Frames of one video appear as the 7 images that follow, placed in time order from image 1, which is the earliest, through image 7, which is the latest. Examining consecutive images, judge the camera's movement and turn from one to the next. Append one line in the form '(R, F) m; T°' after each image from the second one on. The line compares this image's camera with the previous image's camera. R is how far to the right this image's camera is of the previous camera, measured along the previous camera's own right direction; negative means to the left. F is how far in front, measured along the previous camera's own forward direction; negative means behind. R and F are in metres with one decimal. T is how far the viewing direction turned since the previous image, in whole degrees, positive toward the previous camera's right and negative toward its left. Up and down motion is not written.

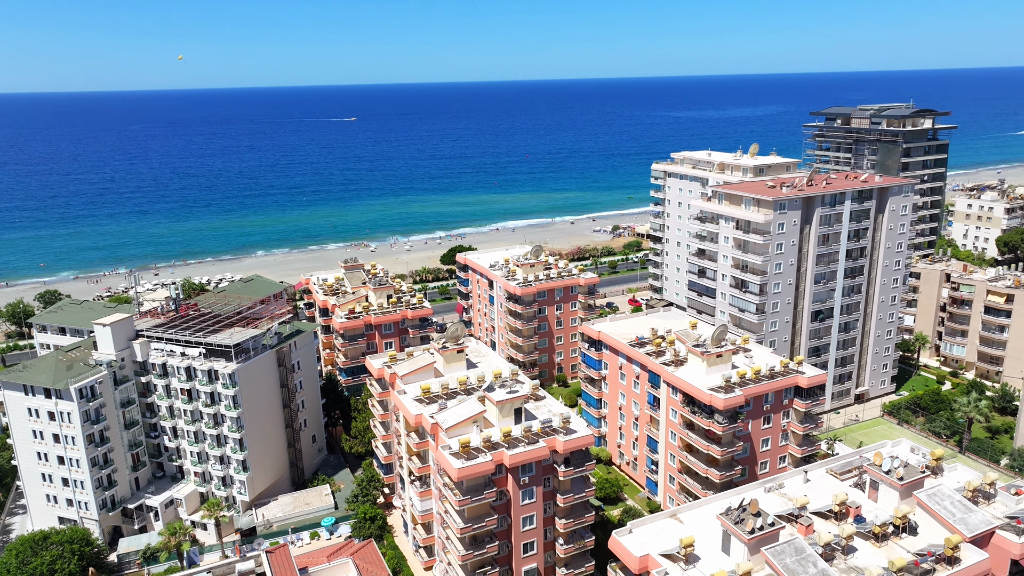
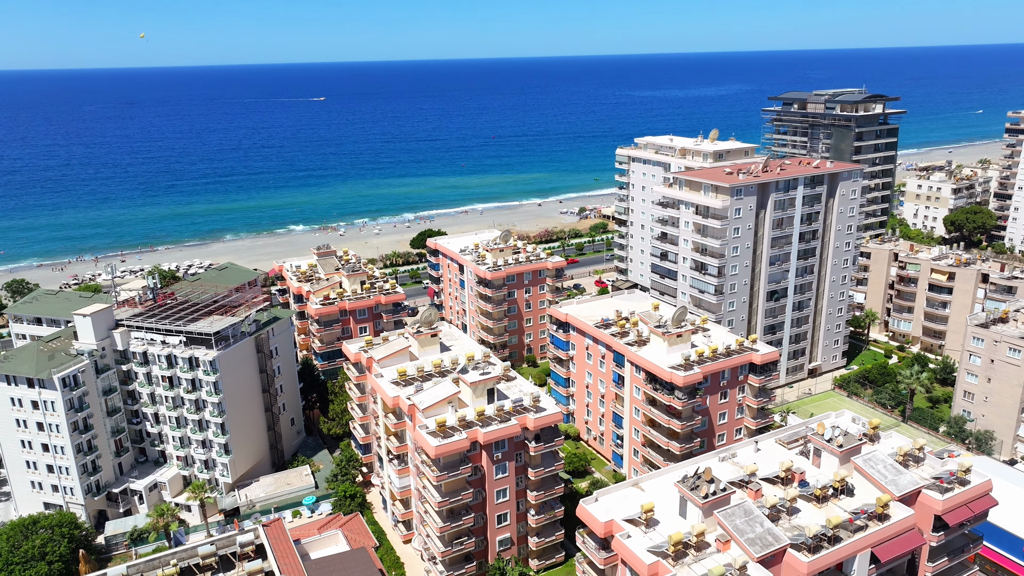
(-0.2, -2.5) m; +2°
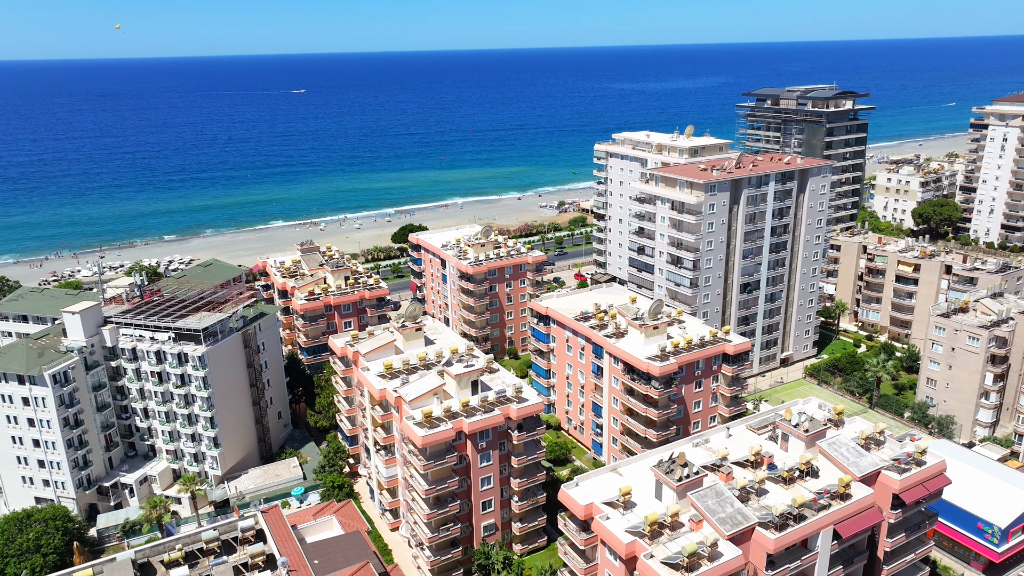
(-0.2, -1.8) m; +2°
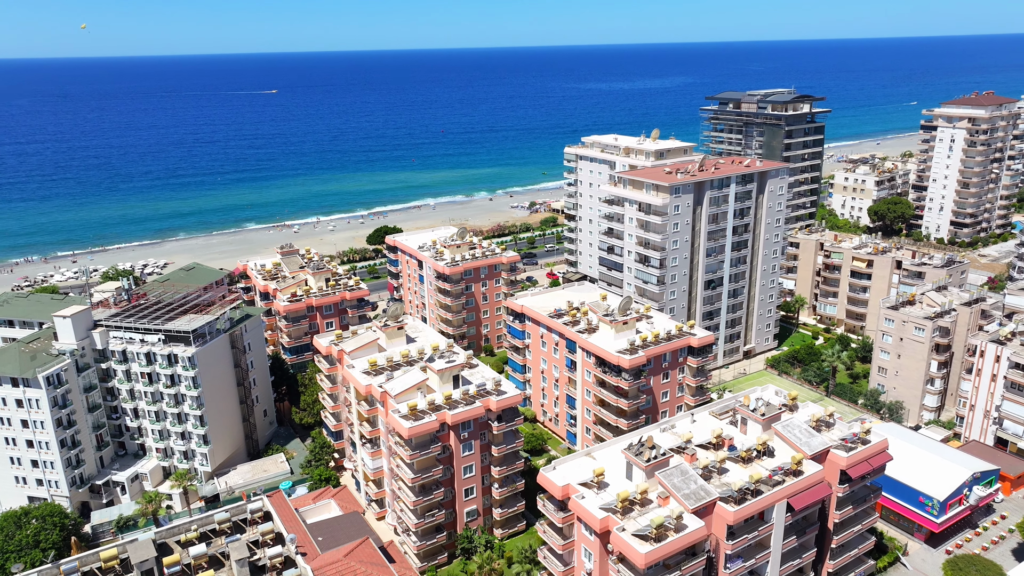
(-0.5, -3.1) m; +2°
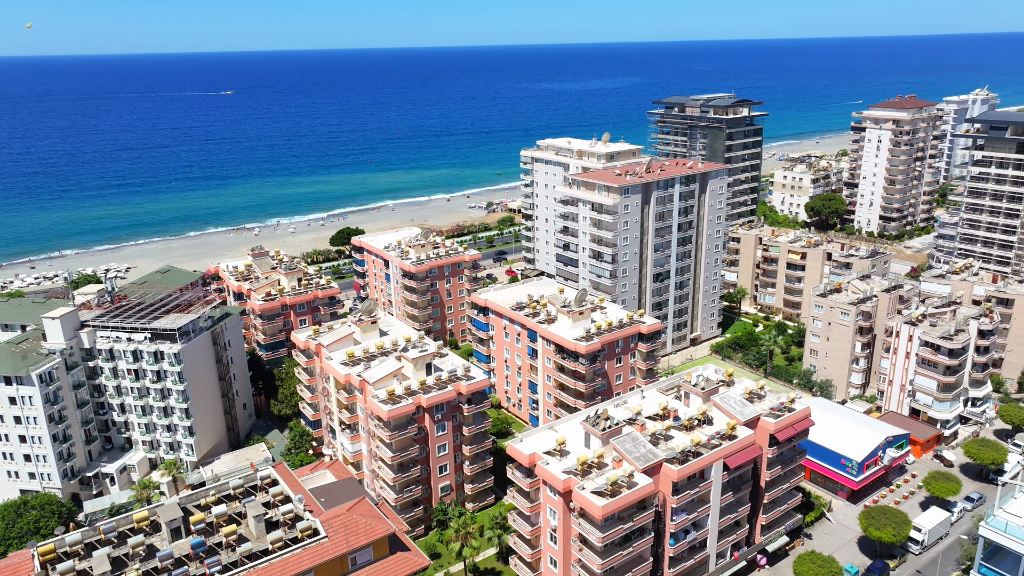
(-0.9, -5.3) m; +3°
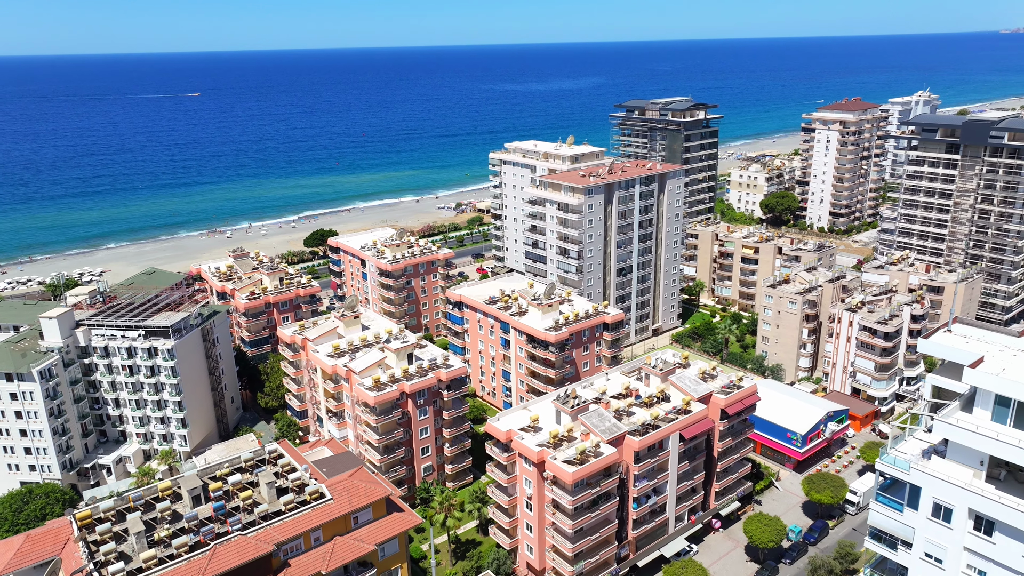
(-0.6, -4.9) m; +3°
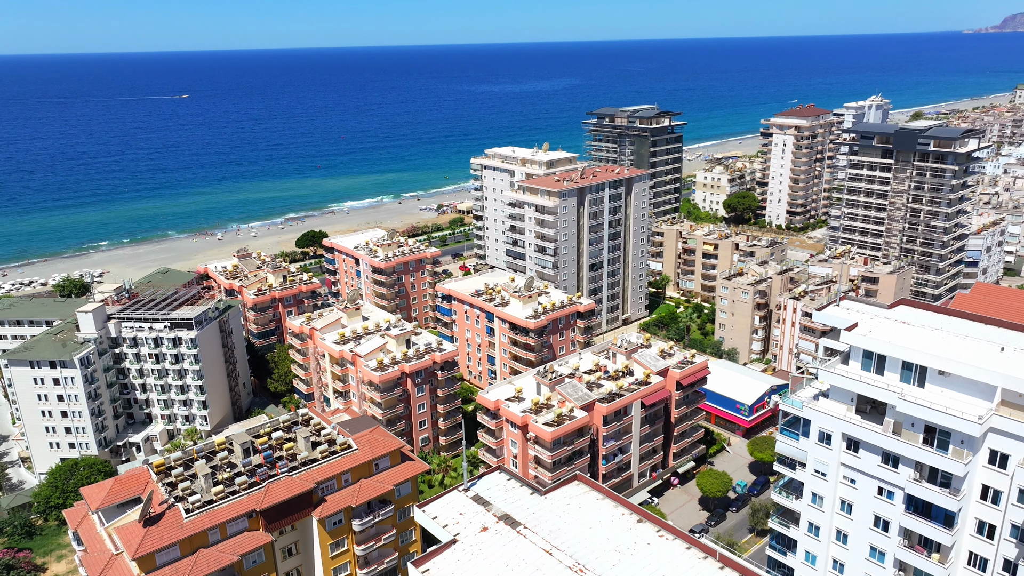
(-0.8, -9.2) m; +2°
